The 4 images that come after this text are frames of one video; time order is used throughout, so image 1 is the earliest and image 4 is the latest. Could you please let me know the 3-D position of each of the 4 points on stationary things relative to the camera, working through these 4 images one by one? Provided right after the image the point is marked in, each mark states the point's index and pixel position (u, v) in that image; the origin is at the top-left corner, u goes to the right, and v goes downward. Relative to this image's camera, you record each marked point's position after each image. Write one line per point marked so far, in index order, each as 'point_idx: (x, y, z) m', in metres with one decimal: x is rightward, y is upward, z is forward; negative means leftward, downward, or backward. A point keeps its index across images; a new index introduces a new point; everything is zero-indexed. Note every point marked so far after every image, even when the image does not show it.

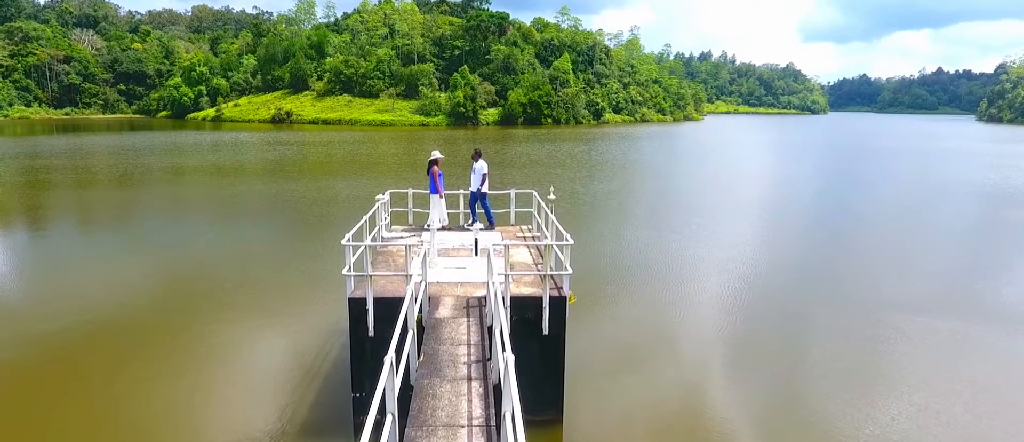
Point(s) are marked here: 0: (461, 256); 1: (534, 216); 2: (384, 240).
0: (-0.5, -0.4, +6.7) m
1: (+0.3, +0.1, +8.0) m
2: (-1.5, -0.2, +7.3) m
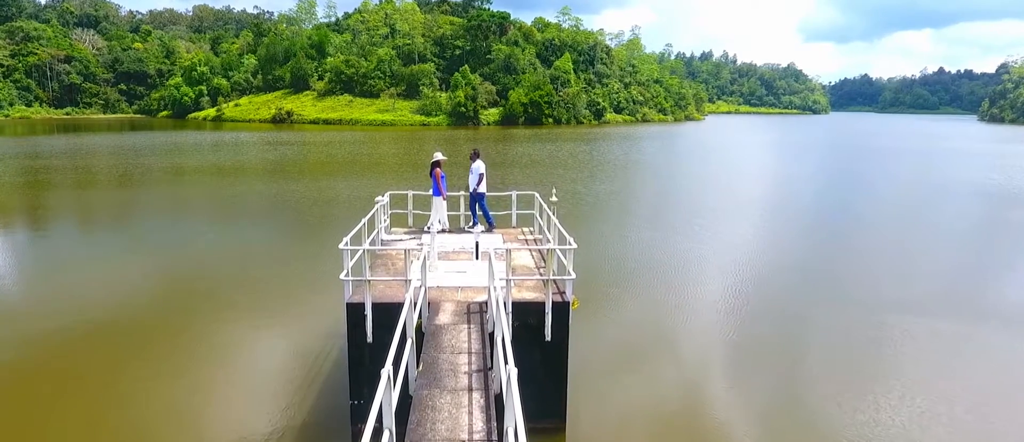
0: (-0.5, -0.4, +6.5) m
1: (+0.3, 0.0, +7.9) m
2: (-1.4, -0.3, +7.2) m
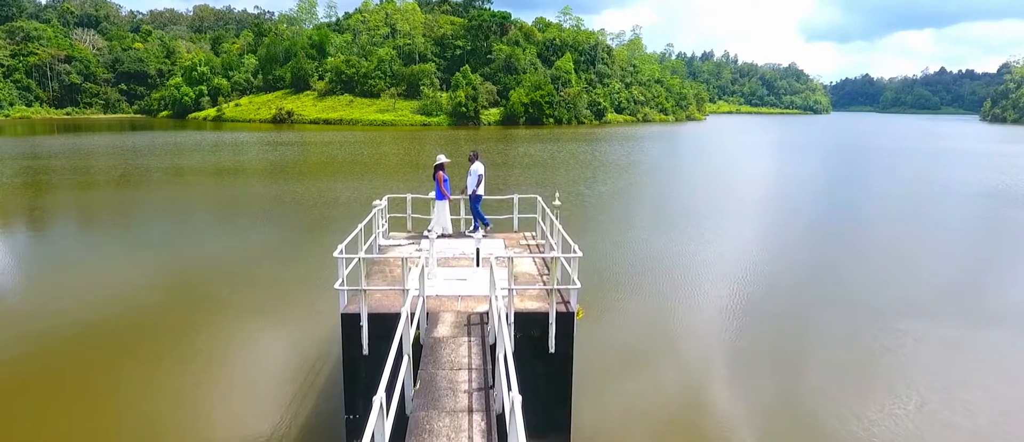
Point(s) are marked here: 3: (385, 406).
0: (-0.5, -0.4, +6.4) m
1: (+0.3, 0.0, +7.7) m
2: (-1.4, -0.3, +7.0) m
3: (-0.6, -0.9, +3.2) m
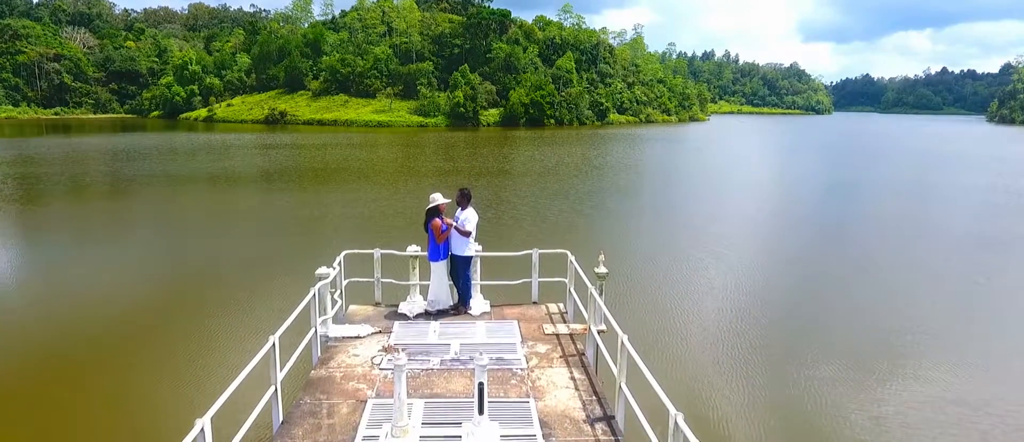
0: (-0.4, -0.9, +4.1) m
1: (+0.5, -0.5, +5.5) m
2: (-1.3, -0.8, +4.8) m
3: (-0.5, -1.4, +0.9) m
